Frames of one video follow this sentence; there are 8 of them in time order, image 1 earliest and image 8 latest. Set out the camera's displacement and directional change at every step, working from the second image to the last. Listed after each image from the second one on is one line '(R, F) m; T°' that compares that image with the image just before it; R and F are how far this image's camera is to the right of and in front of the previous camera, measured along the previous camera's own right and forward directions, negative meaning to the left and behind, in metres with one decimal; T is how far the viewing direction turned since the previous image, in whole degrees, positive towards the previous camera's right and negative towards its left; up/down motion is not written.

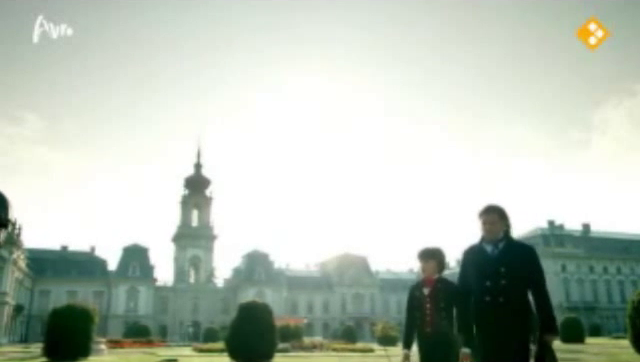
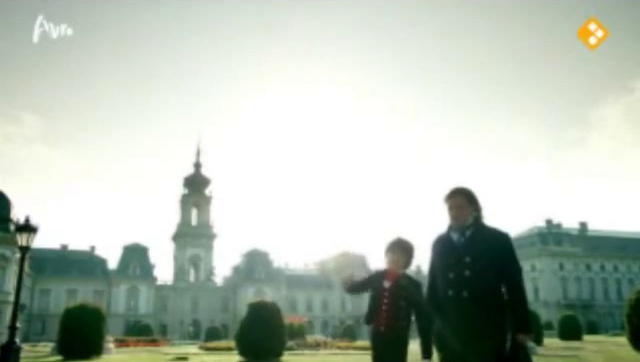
(-0.3, -0.3) m; 0°
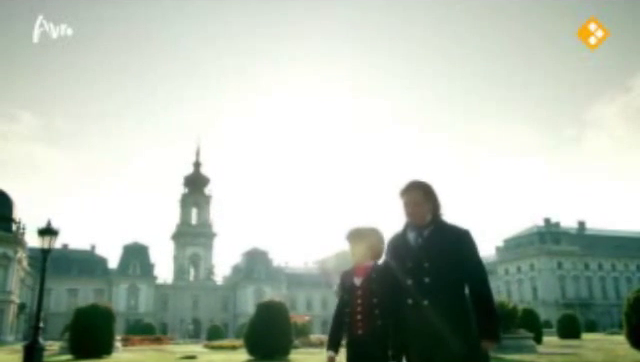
(-0.2, -0.3) m; 0°
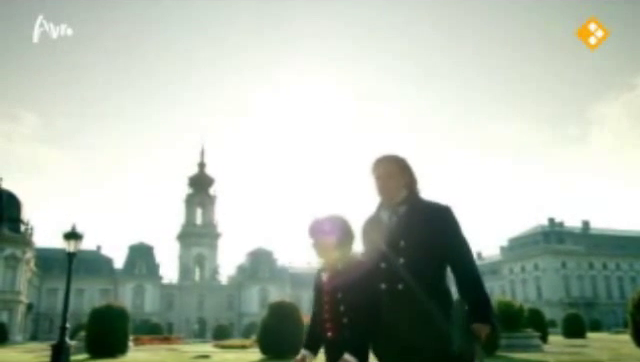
(-0.2, -0.3) m; 0°
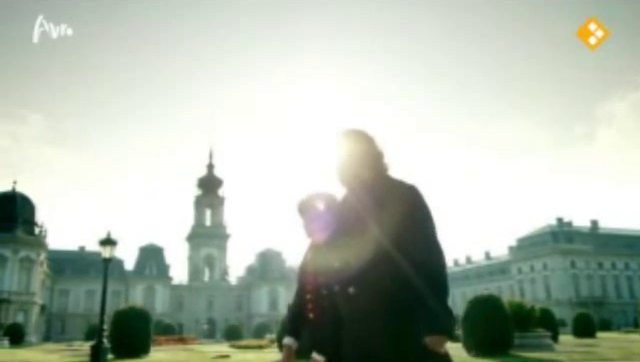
(-0.3, -0.4) m; -1°
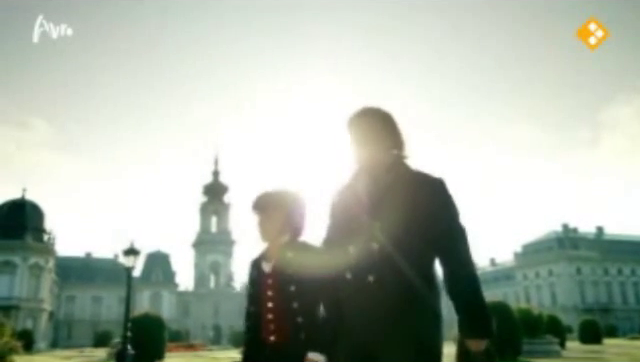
(-0.2, -0.3) m; 0°
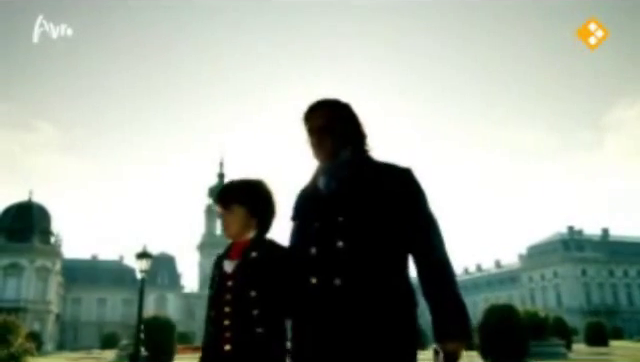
(-0.1, -0.1) m; 0°
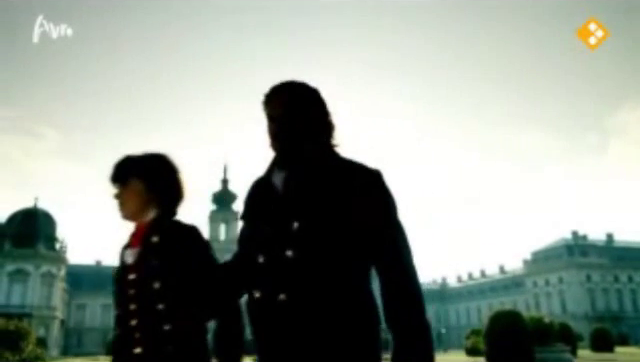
(-0.1, -0.1) m; 0°
